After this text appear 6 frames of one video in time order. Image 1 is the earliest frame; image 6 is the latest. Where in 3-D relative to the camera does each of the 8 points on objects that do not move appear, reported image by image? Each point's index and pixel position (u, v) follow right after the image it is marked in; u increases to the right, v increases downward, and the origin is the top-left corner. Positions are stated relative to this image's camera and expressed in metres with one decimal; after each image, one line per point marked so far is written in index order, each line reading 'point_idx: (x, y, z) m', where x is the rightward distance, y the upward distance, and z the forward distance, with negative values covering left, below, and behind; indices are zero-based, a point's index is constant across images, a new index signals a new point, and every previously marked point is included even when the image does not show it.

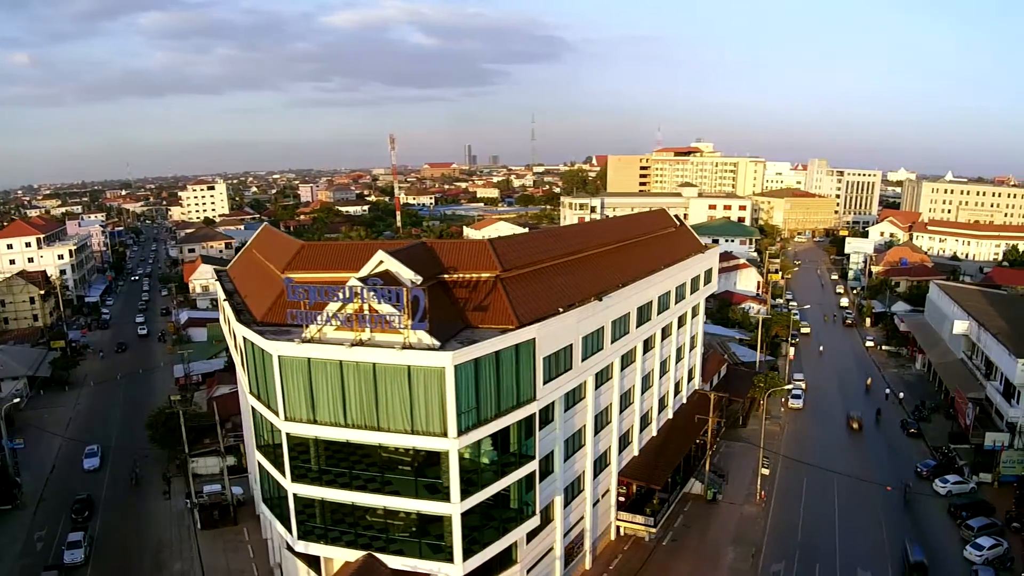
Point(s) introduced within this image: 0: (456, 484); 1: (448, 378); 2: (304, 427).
0: (-1.4, -5.4, +16.8) m
1: (-1.5, -2.3, +15.7) m
2: (-5.8, -3.9, +17.1) m
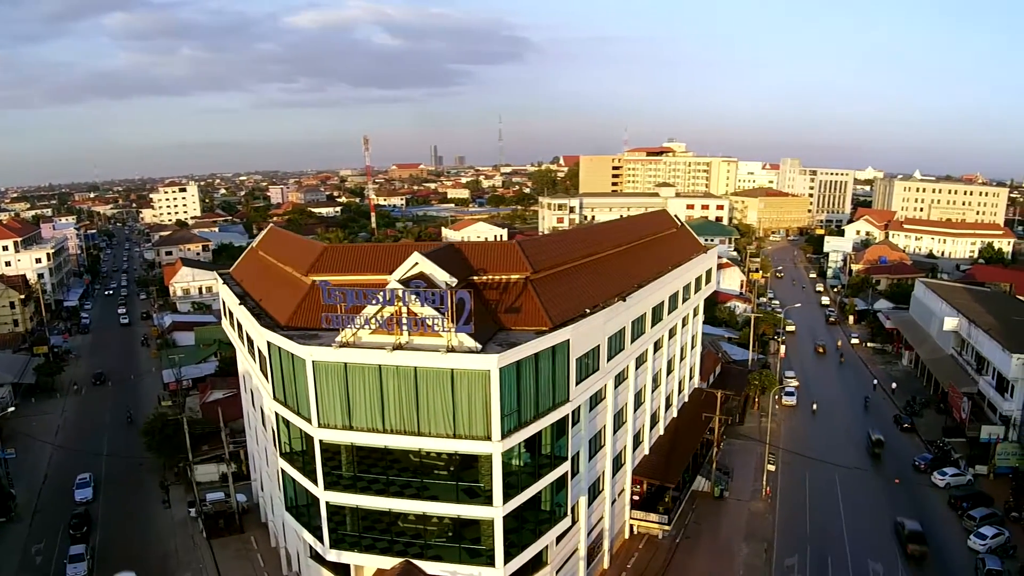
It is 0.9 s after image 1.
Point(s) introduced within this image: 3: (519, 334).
0: (-0.3, -5.4, +16.7) m
1: (-0.4, -2.4, +15.5) m
2: (-4.7, -4.0, +16.8) m
3: (+0.2, -1.4, +18.1) m
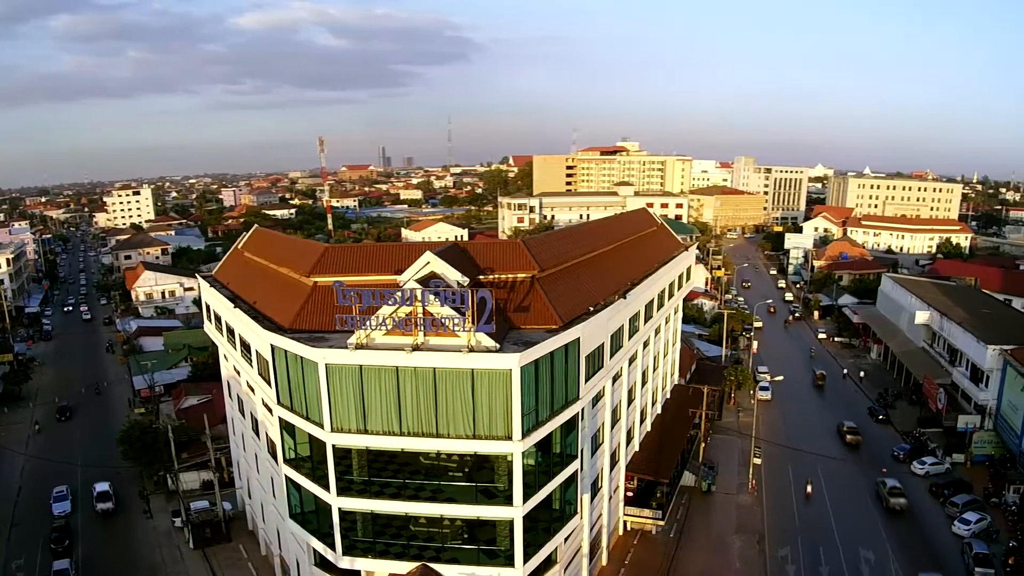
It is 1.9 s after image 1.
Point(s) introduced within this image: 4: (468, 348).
0: (+0.2, -5.4, +16.6) m
1: (+0.1, -2.3, +15.4) m
2: (-4.3, -4.0, +16.5) m
3: (+0.6, -1.3, +18.1) m
4: (-1.1, -1.6, +15.8) m
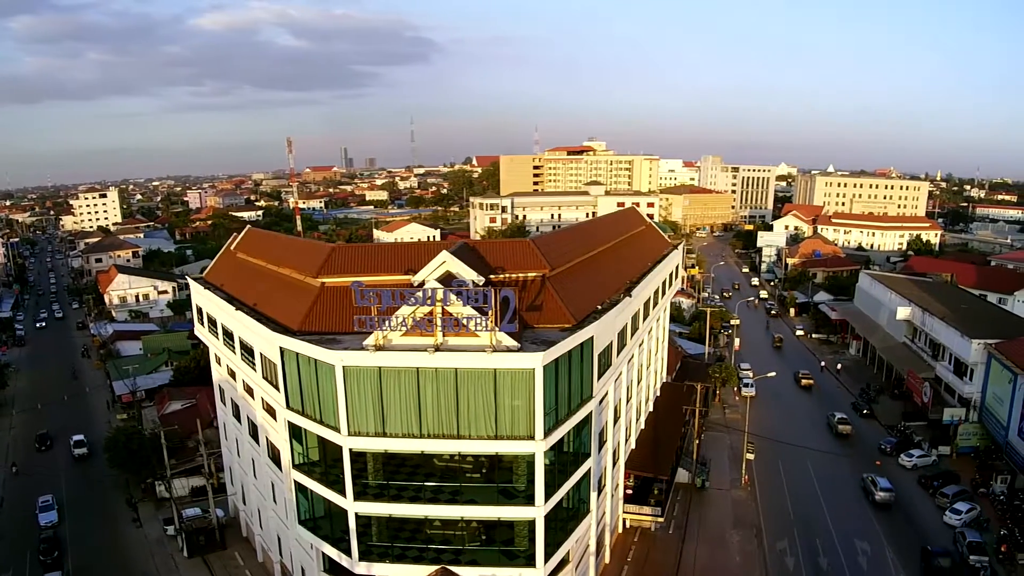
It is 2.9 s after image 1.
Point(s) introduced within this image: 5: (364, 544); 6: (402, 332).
0: (+0.7, -5.4, +16.5) m
1: (+0.6, -2.3, +15.3) m
2: (-3.7, -4.0, +16.2) m
3: (+1.0, -1.3, +18.0) m
4: (-0.6, -1.5, +15.7) m
5: (-4.3, -7.3, +17.5) m
6: (-2.9, -1.1, +16.0) m
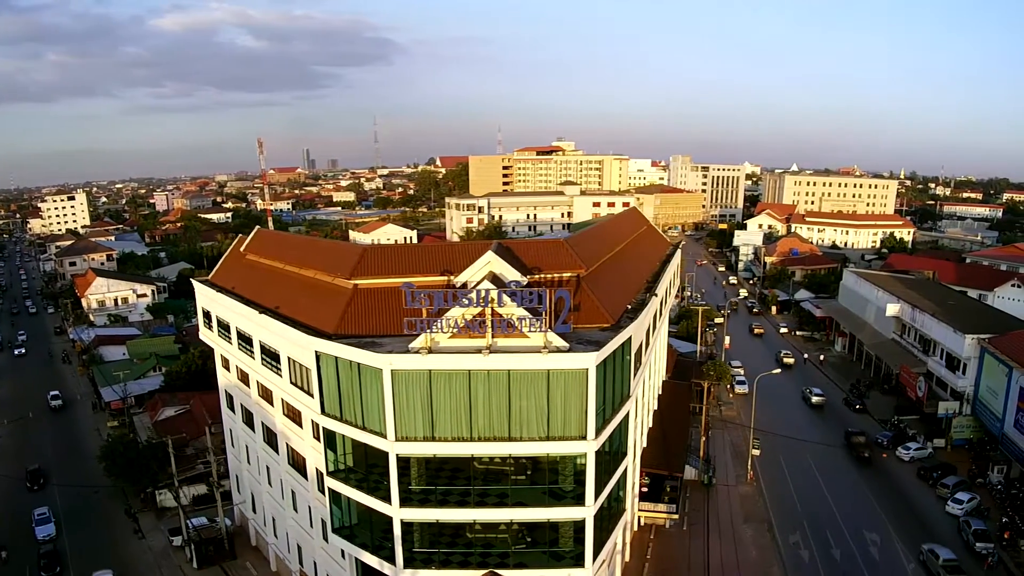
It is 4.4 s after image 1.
0: (+2.0, -5.4, +16.5) m
1: (+1.9, -2.3, +15.3) m
2: (-2.5, -4.1, +16.1) m
3: (+2.2, -1.3, +18.0) m
4: (+0.7, -1.6, +15.7) m
5: (-3.0, -7.4, +17.3) m
6: (-1.6, -1.2, +15.9) m
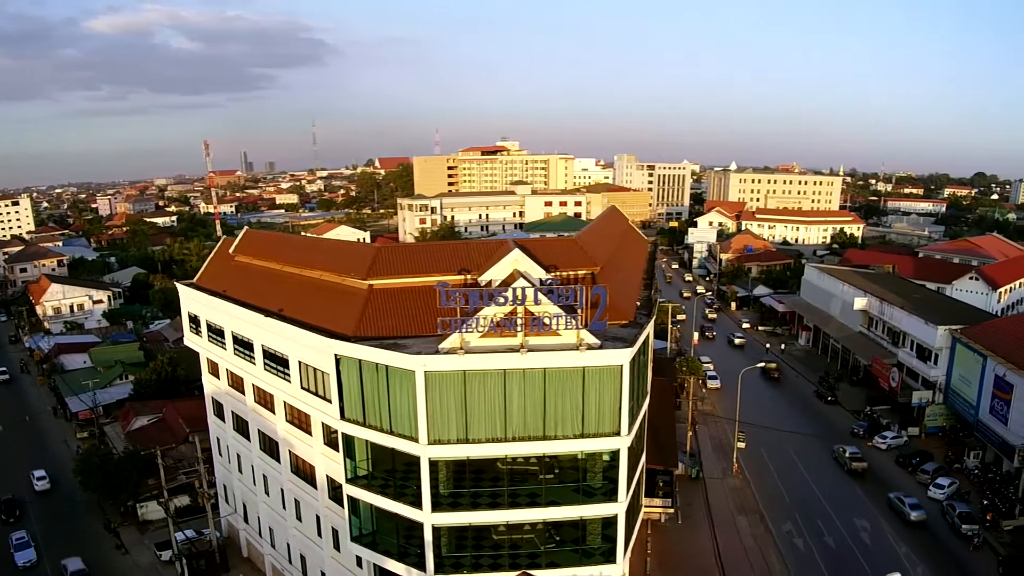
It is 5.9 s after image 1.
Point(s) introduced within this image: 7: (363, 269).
0: (+2.8, -5.3, +16.6) m
1: (+2.8, -2.2, +15.4) m
2: (-1.6, -4.1, +15.9) m
3: (+2.9, -1.2, +18.1) m
4: (+1.5, -1.5, +15.7) m
5: (-2.2, -7.4, +17.1) m
6: (-0.8, -1.2, +15.7) m
7: (-4.9, +0.6, +19.8) m
